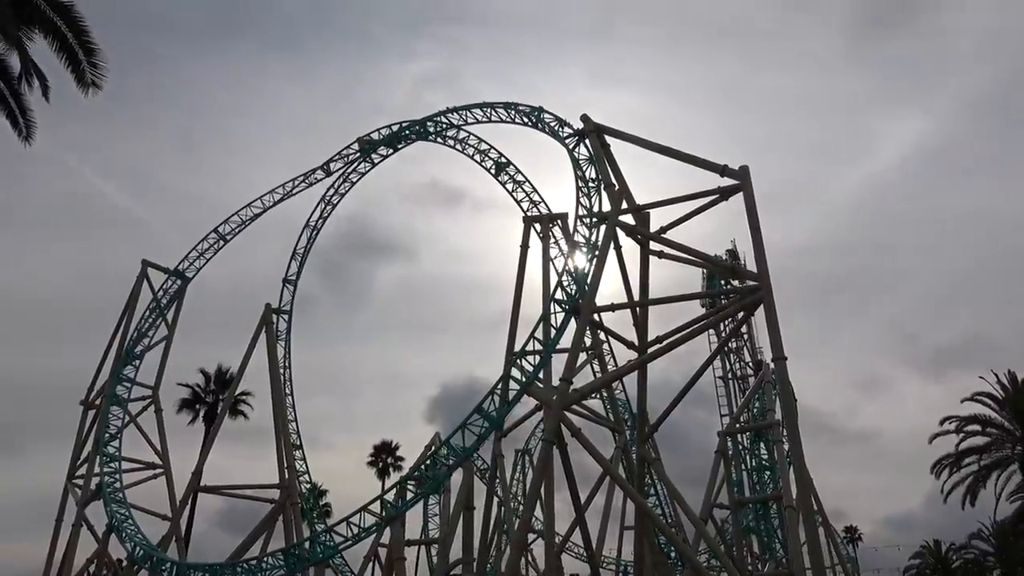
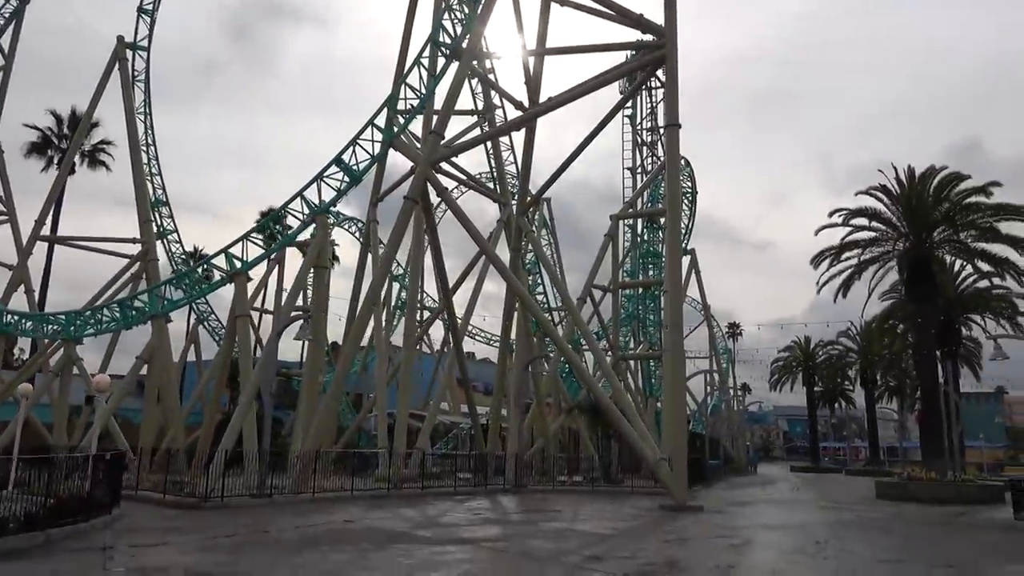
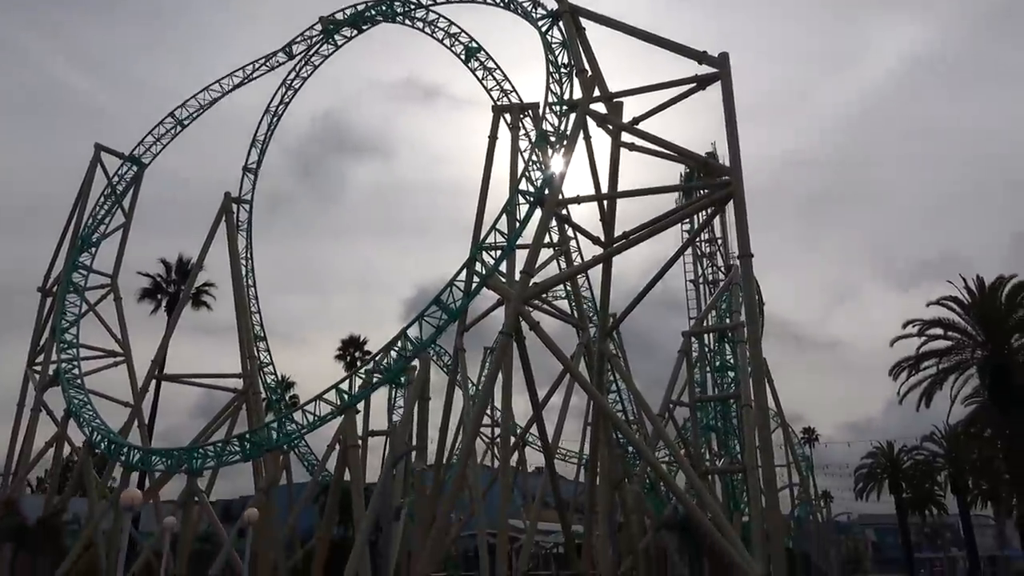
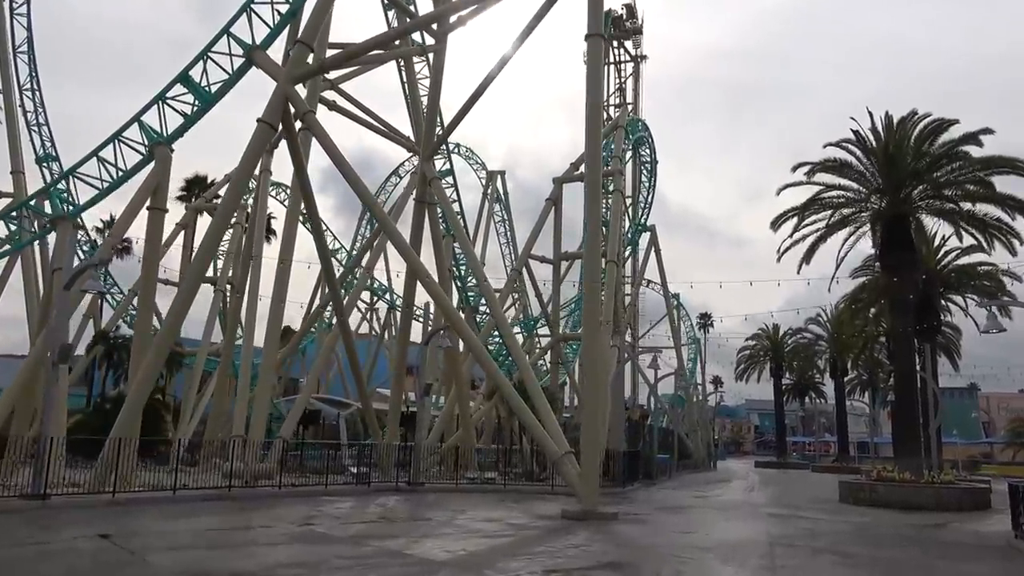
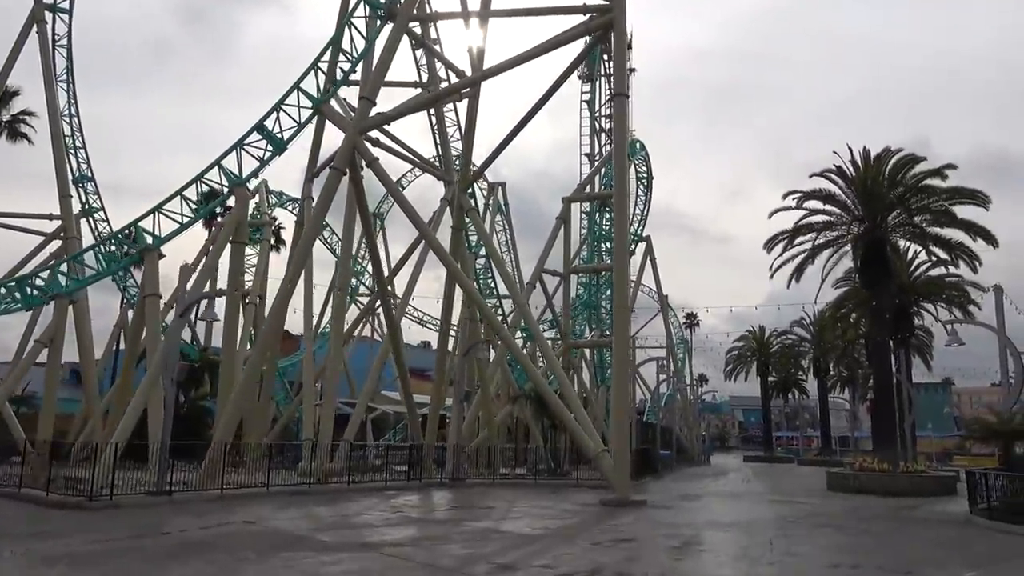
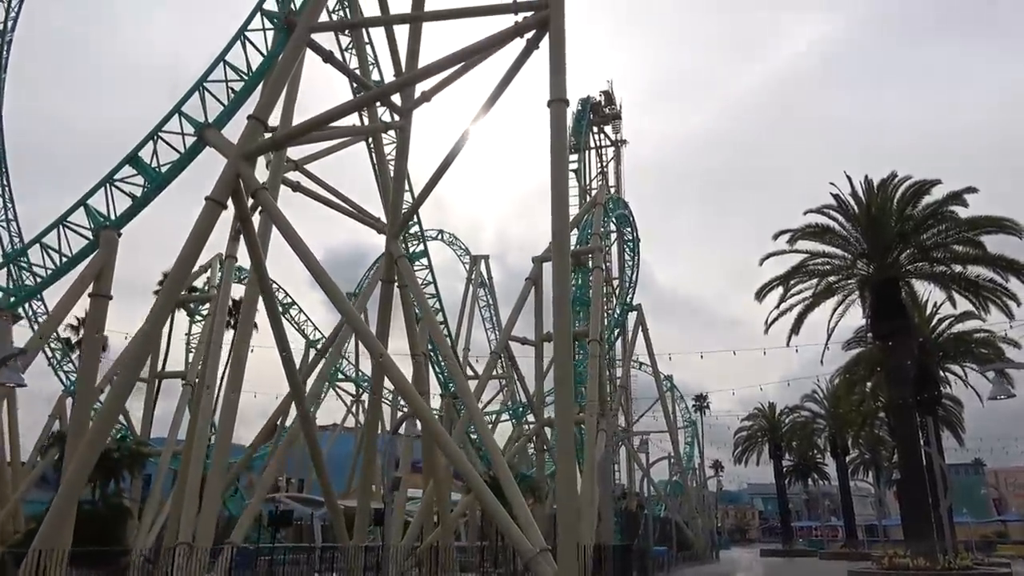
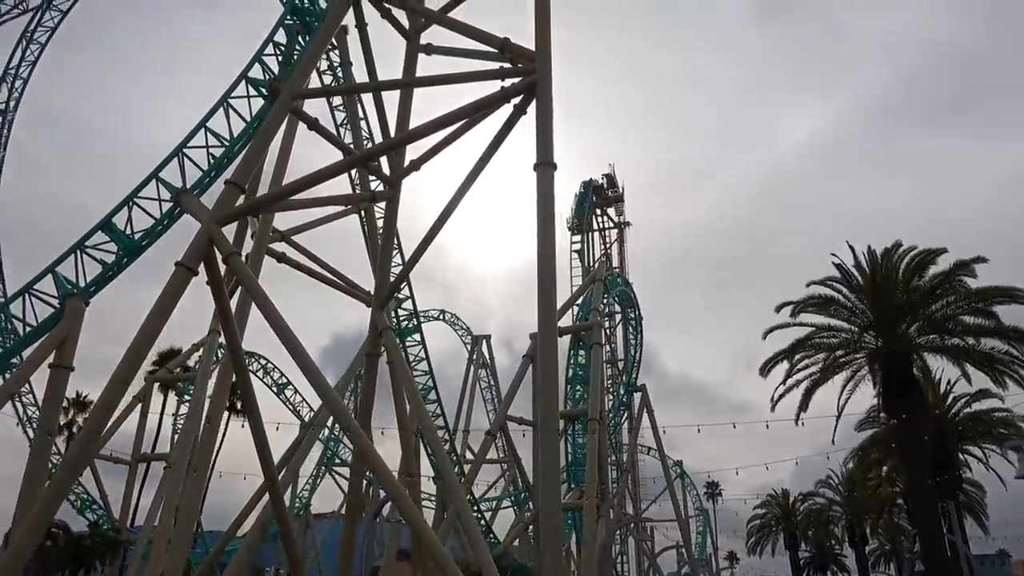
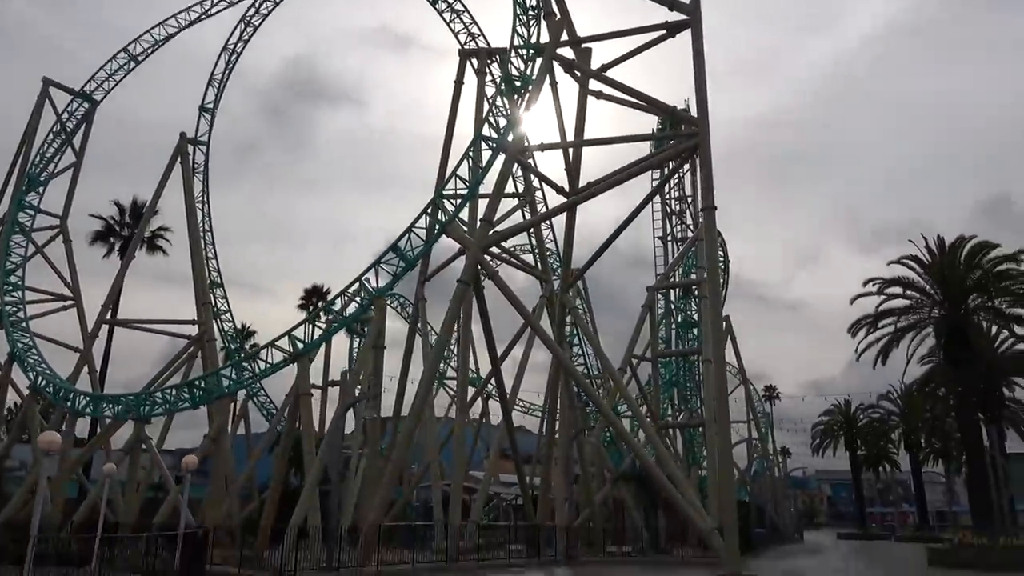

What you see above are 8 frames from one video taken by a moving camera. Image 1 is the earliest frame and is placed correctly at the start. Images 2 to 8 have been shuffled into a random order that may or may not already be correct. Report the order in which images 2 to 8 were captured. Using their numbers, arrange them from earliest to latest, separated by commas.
3, 8, 2, 5, 4, 6, 7
